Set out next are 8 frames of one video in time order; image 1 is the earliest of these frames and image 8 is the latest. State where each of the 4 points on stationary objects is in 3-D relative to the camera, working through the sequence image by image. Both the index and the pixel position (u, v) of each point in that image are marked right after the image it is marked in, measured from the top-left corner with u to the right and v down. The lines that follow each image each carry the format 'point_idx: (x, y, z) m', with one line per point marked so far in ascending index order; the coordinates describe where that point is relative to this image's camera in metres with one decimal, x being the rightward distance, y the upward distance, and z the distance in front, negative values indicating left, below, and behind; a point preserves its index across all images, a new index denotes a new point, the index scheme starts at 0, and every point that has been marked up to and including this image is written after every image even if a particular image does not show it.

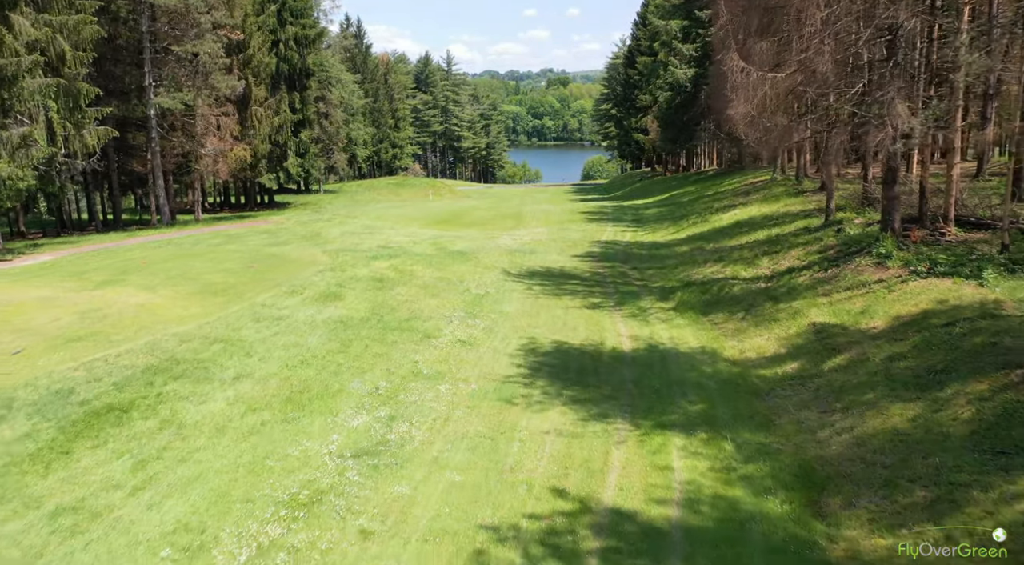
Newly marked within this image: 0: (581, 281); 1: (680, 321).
0: (+1.7, 0.0, +19.3) m
1: (+3.3, -0.8, +15.2) m
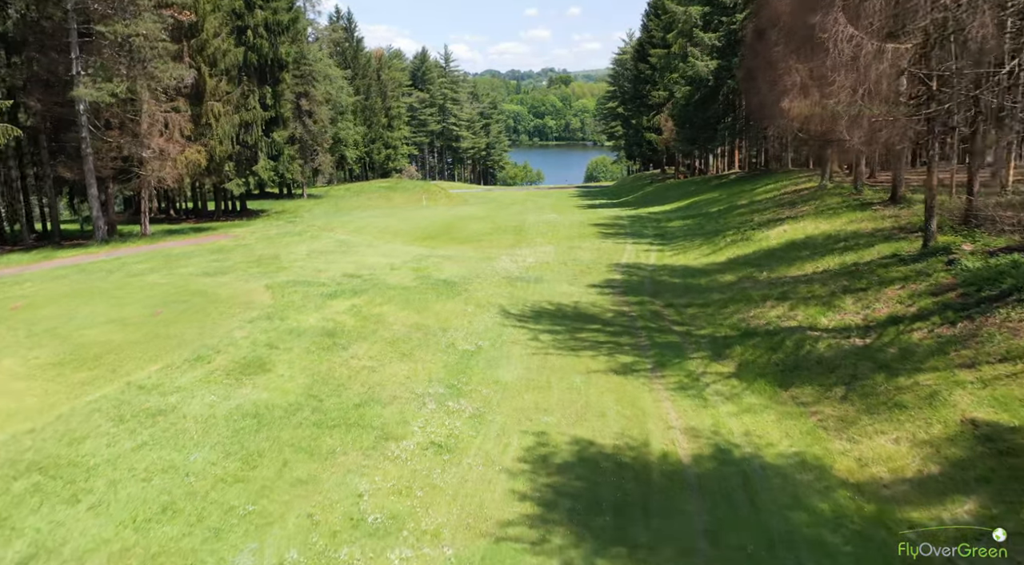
0: (+1.7, -0.8, +14.8) m
1: (+3.3, -1.6, +10.7) m
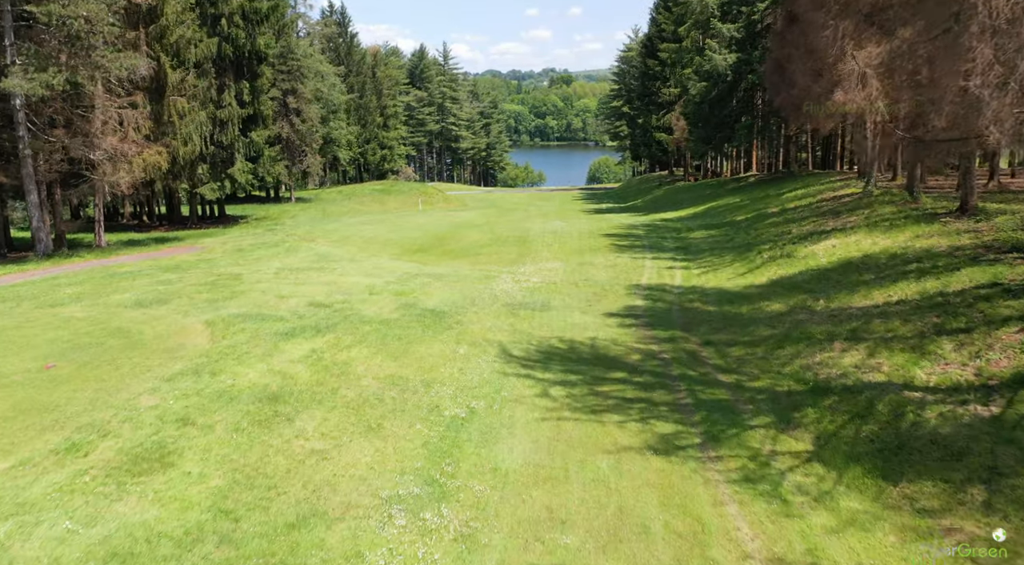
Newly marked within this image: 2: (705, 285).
0: (+1.7, -1.4, +11.7) m
1: (+3.3, -2.2, +7.6) m
2: (+4.4, -0.1, +17.6) m
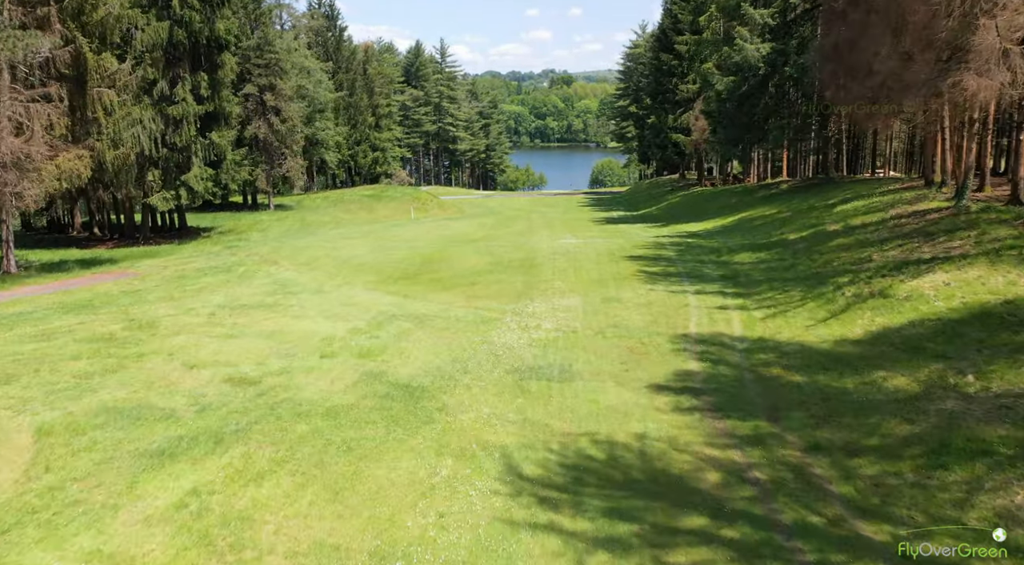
0: (+1.8, -2.2, +7.3) m
1: (+3.4, -3.0, +3.1) m
2: (+4.5, -0.9, +13.2) m
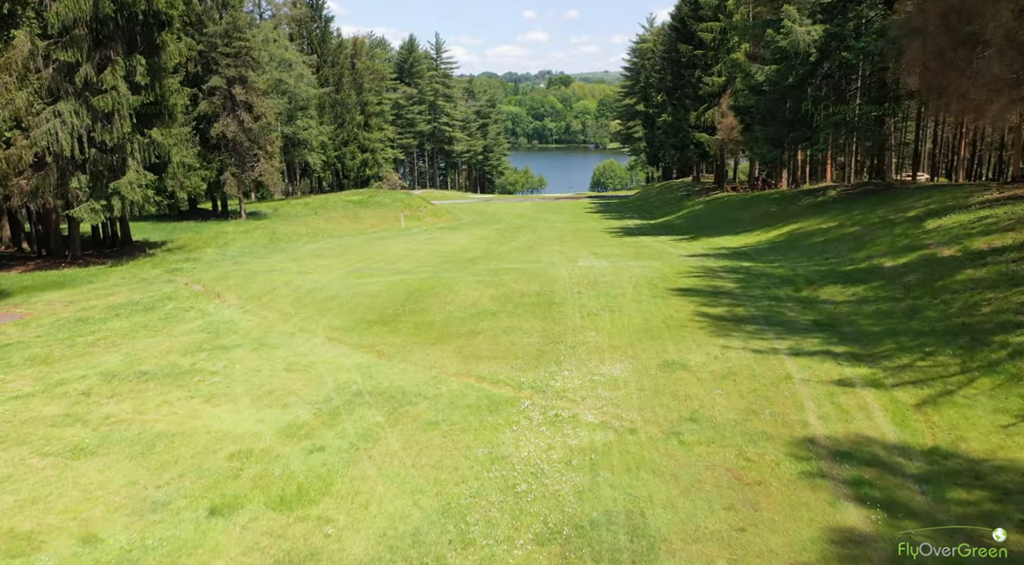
0: (+2.1, -3.0, +2.3) m
1: (+3.8, -3.8, -1.8) m
2: (+4.7, -1.7, +8.2) m
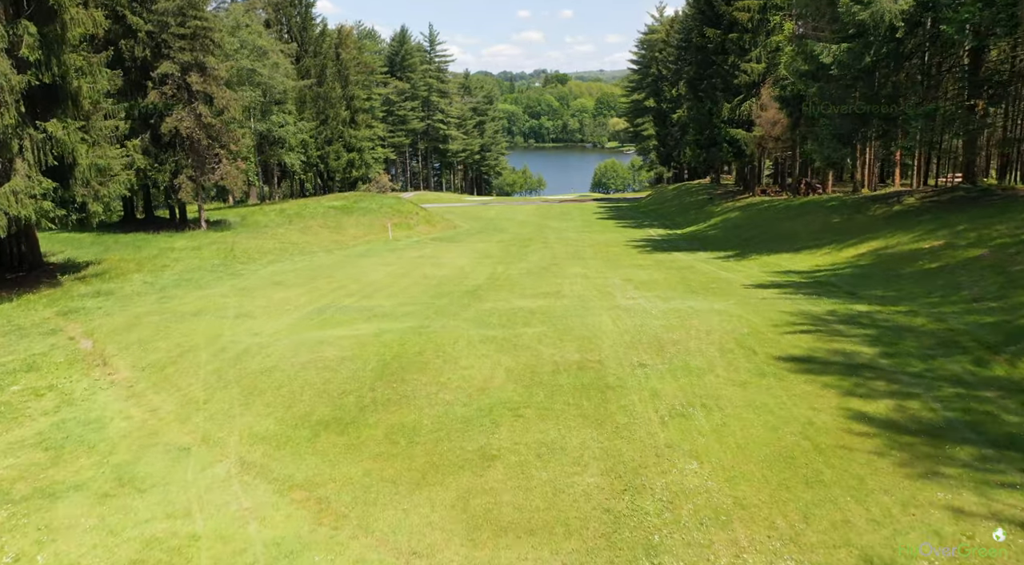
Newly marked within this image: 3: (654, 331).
0: (+2.6, -3.9, -3.3) m
1: (+4.3, -4.7, -7.4) m
2: (+5.2, -2.6, +2.7) m
3: (+2.4, -0.8, +12.5) m
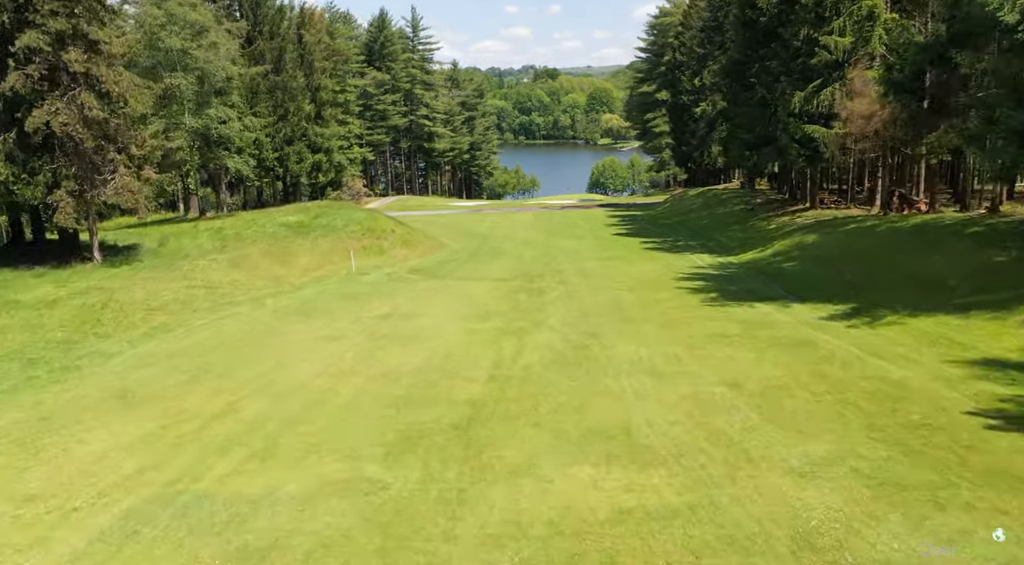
0: (+3.3, -5.7, -12.0) m
1: (+5.0, -6.5, -16.1) m
2: (+5.8, -4.4, -6.1) m
3: (+2.9, -2.5, +3.7) m
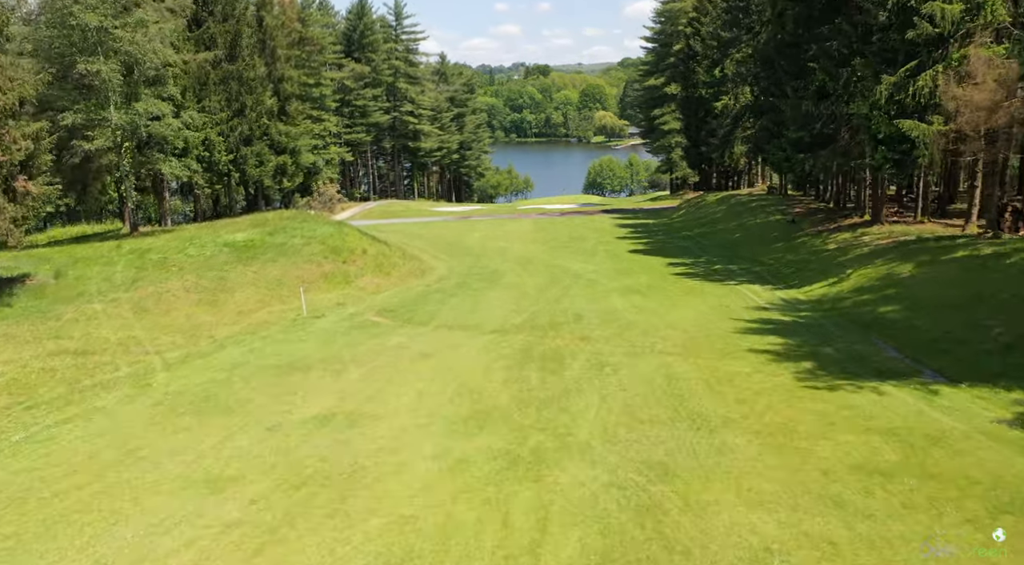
0: (+3.8, -7.0, -18.5) m
1: (+5.6, -7.8, -22.6) m
2: (+6.2, -5.6, -12.5) m
3: (+3.2, -3.7, -2.8) m
